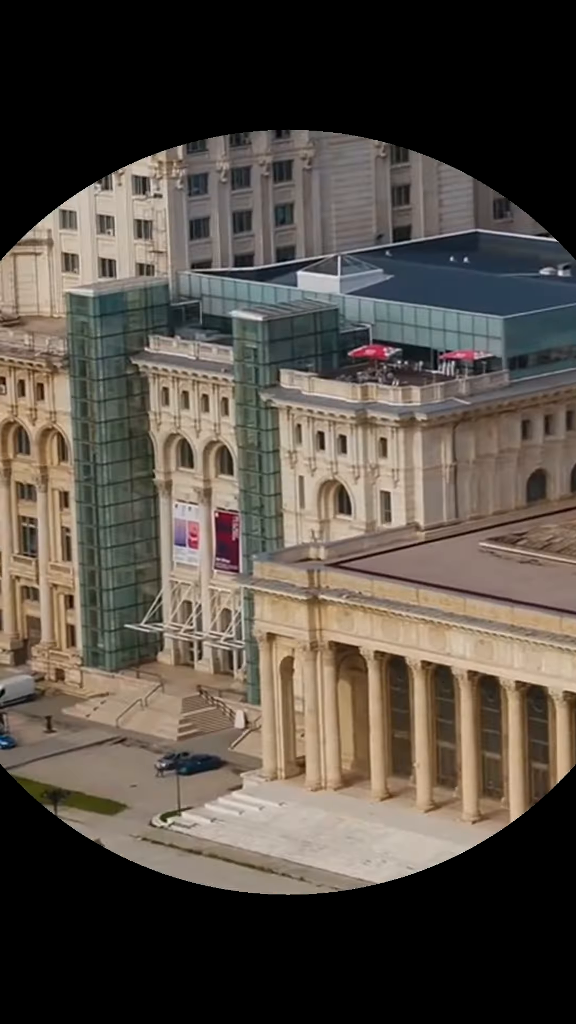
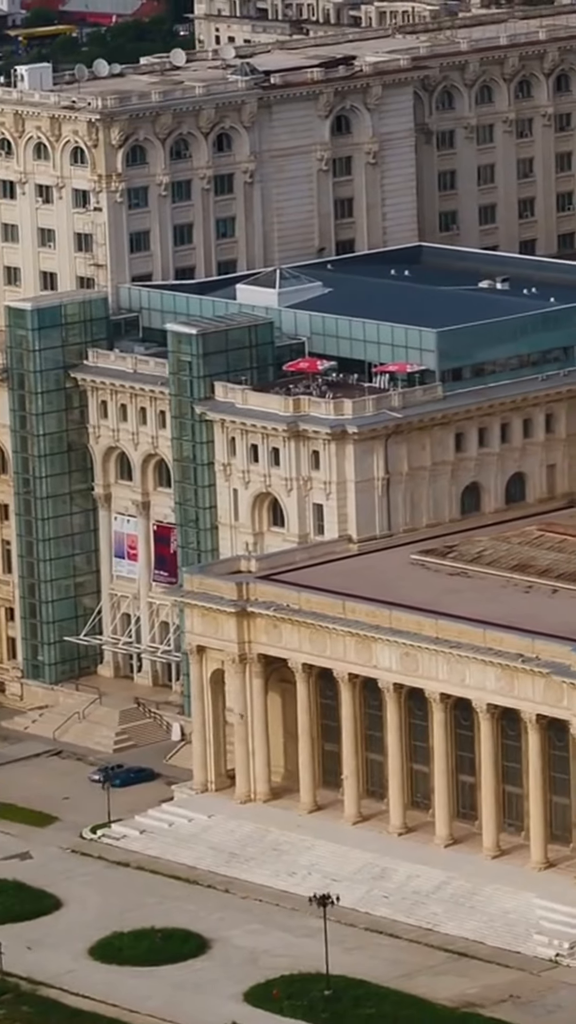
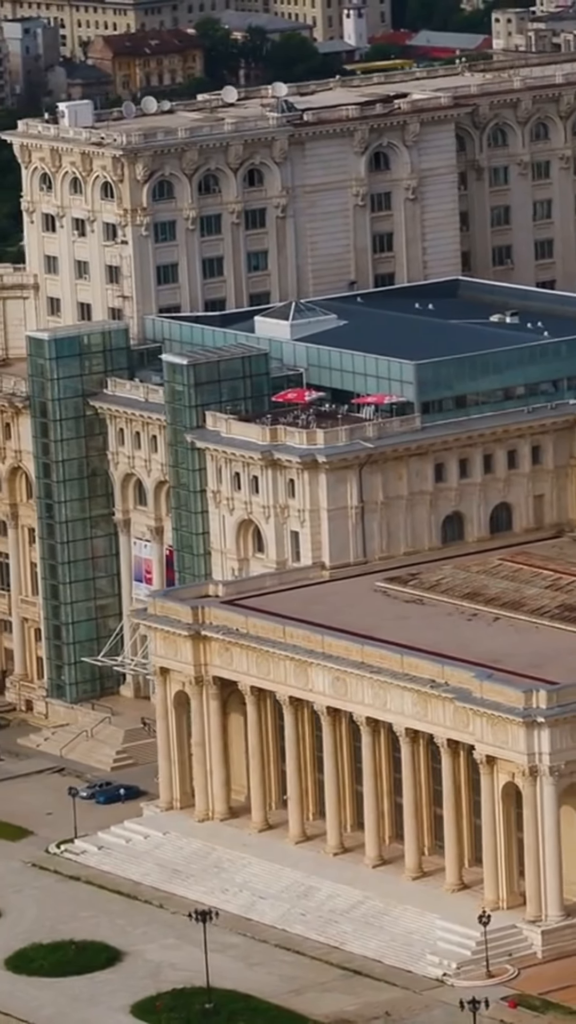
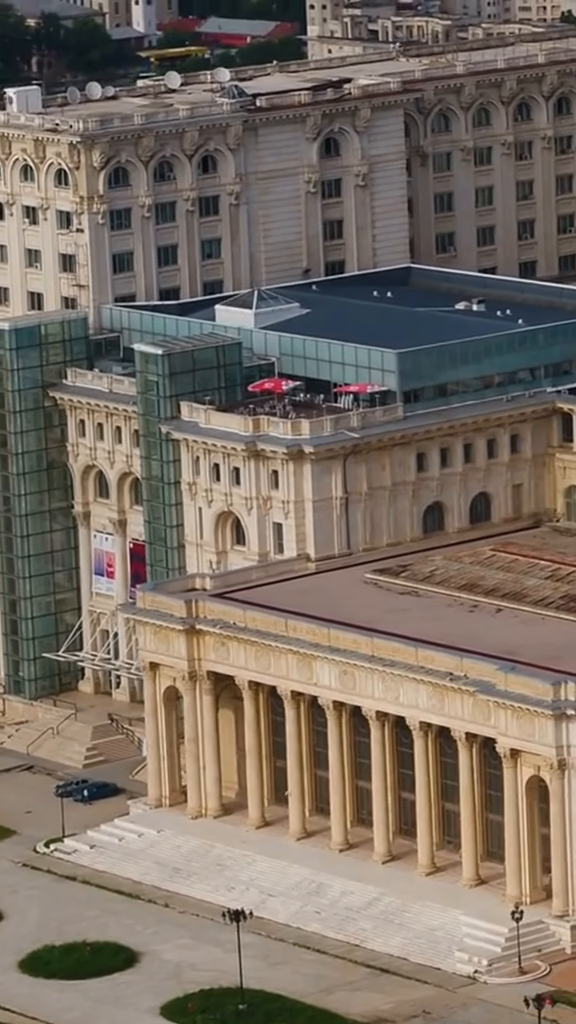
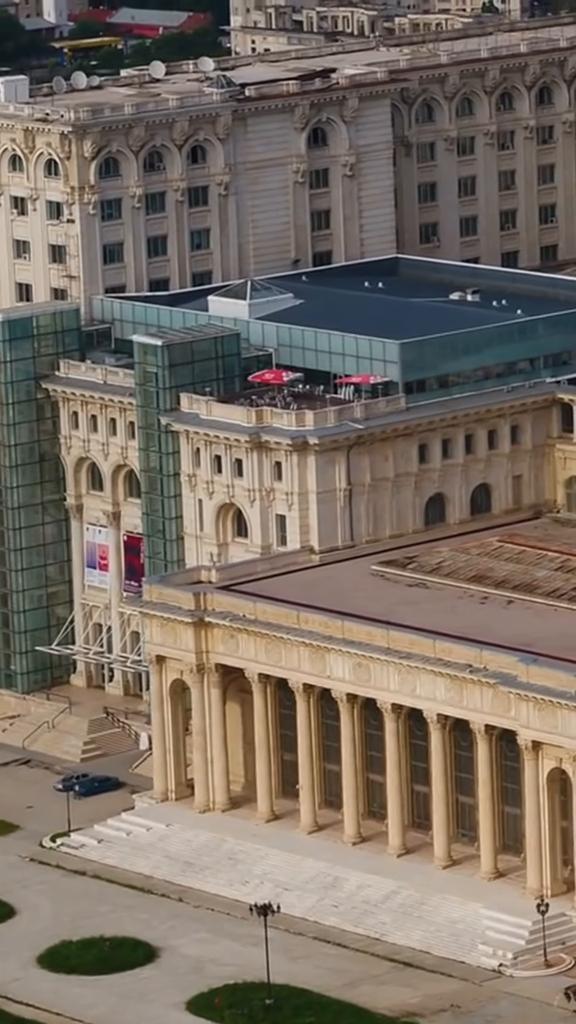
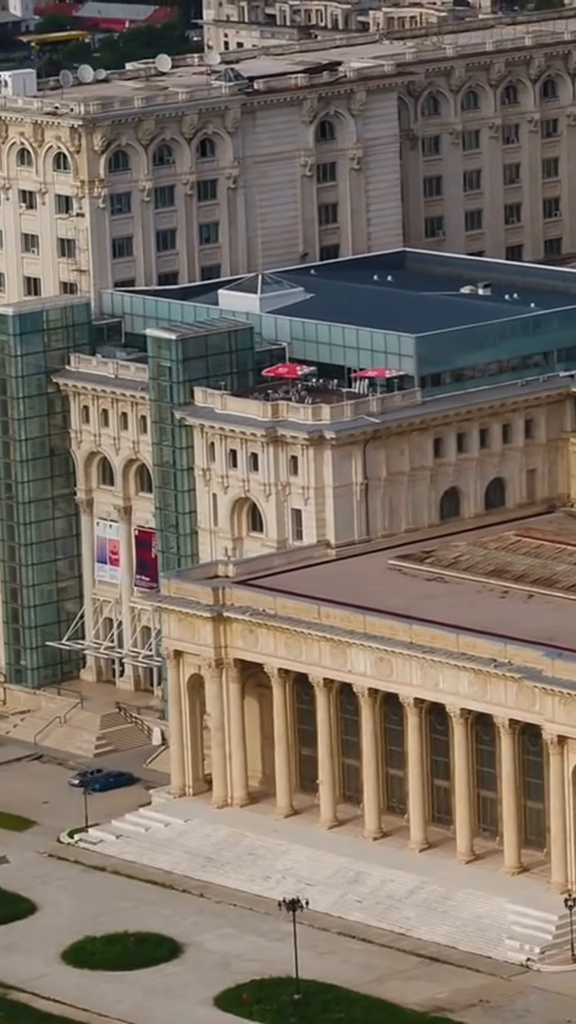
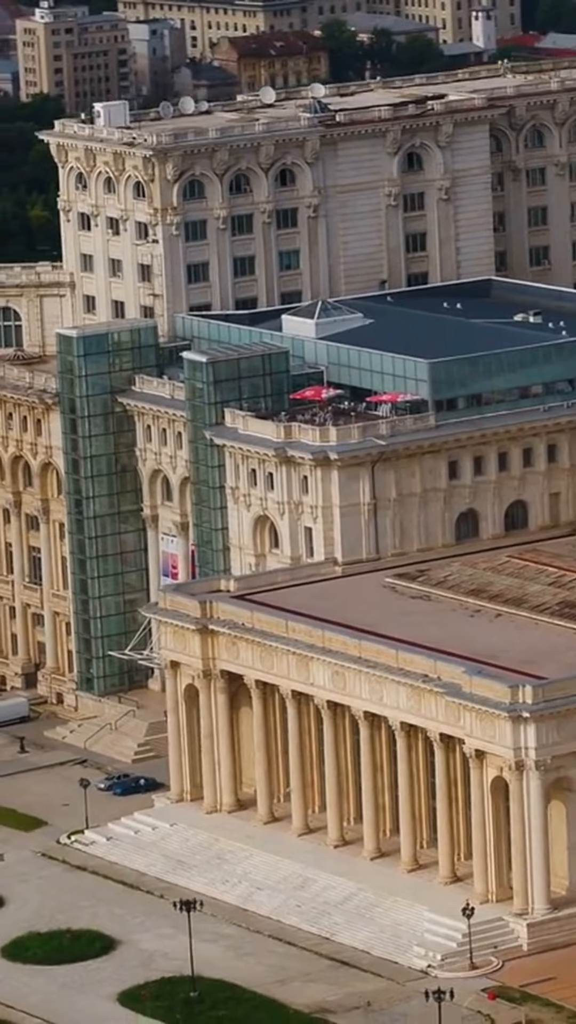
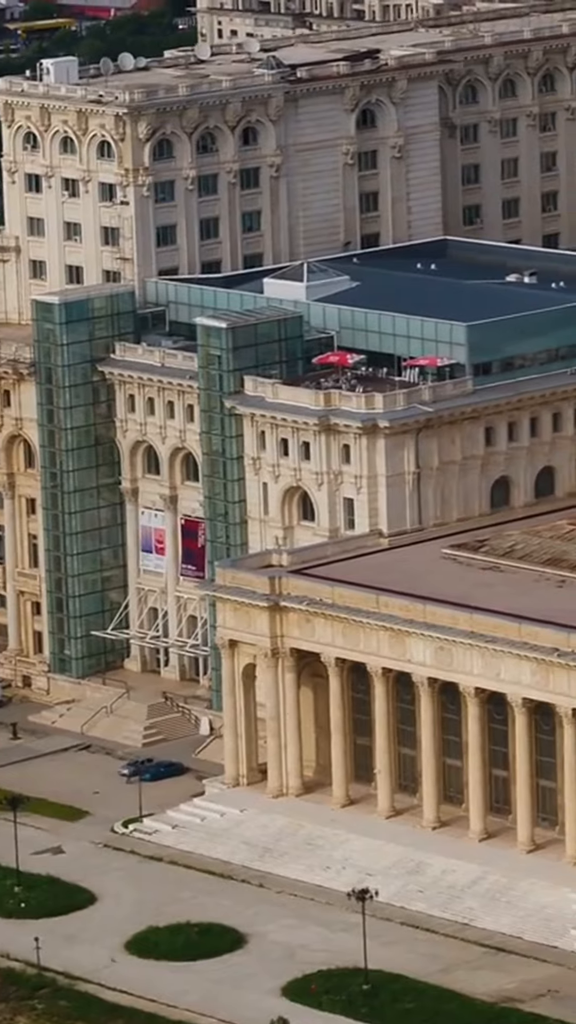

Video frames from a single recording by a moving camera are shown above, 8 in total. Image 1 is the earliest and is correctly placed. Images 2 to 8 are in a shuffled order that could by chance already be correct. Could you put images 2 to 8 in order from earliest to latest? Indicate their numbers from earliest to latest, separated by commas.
8, 2, 6, 5, 4, 3, 7
